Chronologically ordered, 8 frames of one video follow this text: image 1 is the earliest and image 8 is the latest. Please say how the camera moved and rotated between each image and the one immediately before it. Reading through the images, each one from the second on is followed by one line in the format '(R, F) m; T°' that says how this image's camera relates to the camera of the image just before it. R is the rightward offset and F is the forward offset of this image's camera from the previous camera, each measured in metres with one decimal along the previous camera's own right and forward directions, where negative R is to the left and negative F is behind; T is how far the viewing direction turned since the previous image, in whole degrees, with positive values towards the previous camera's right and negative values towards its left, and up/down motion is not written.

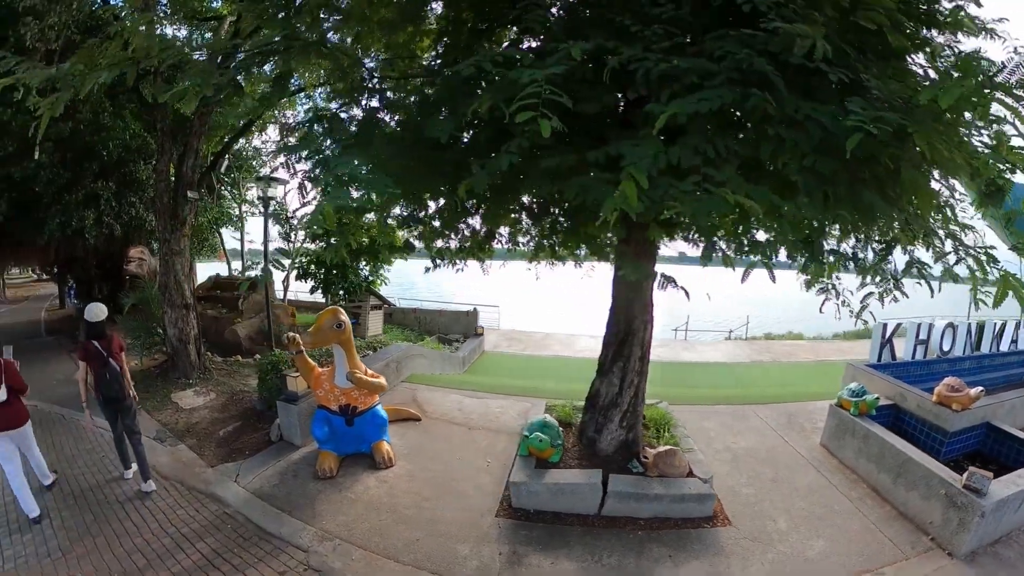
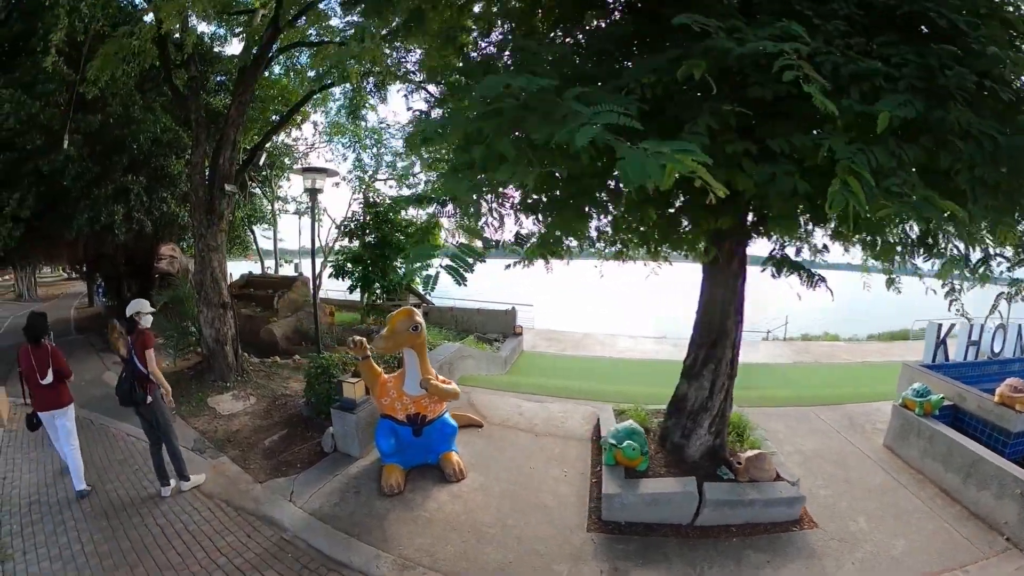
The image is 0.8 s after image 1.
(-1.7, +0.3) m; 0°
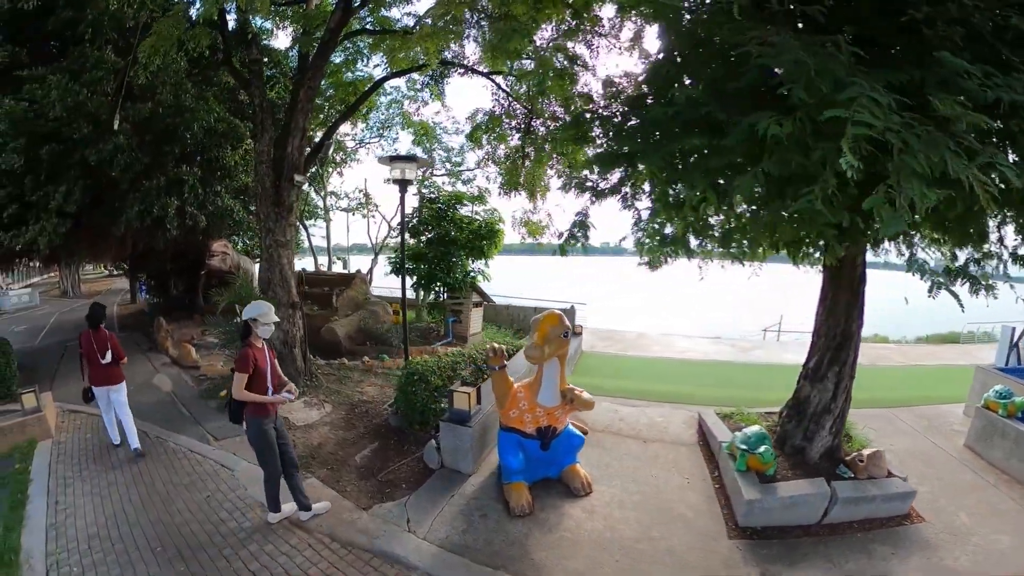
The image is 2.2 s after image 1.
(-2.6, +0.3) m; +1°
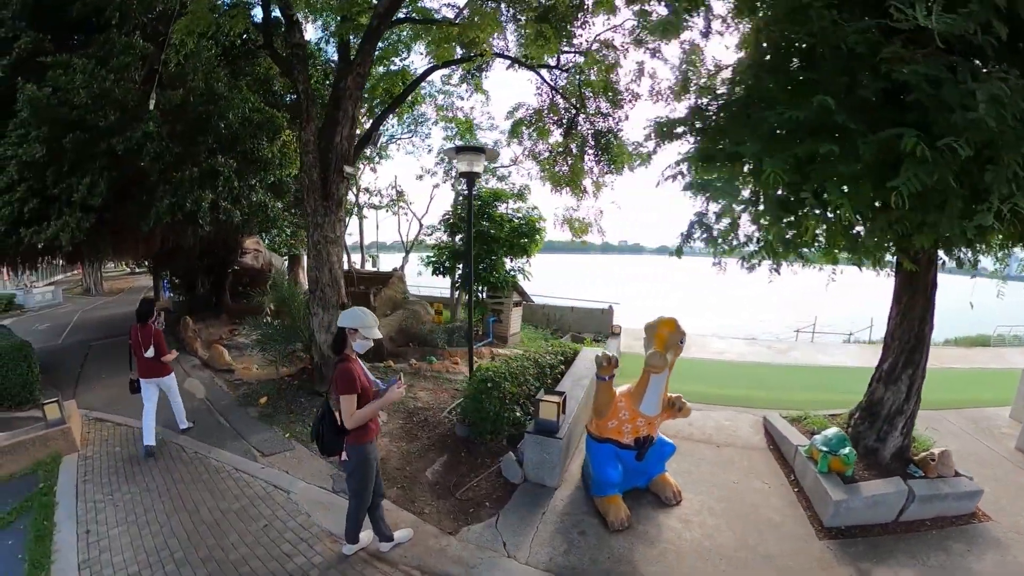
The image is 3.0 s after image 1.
(-1.7, +0.2) m; +1°
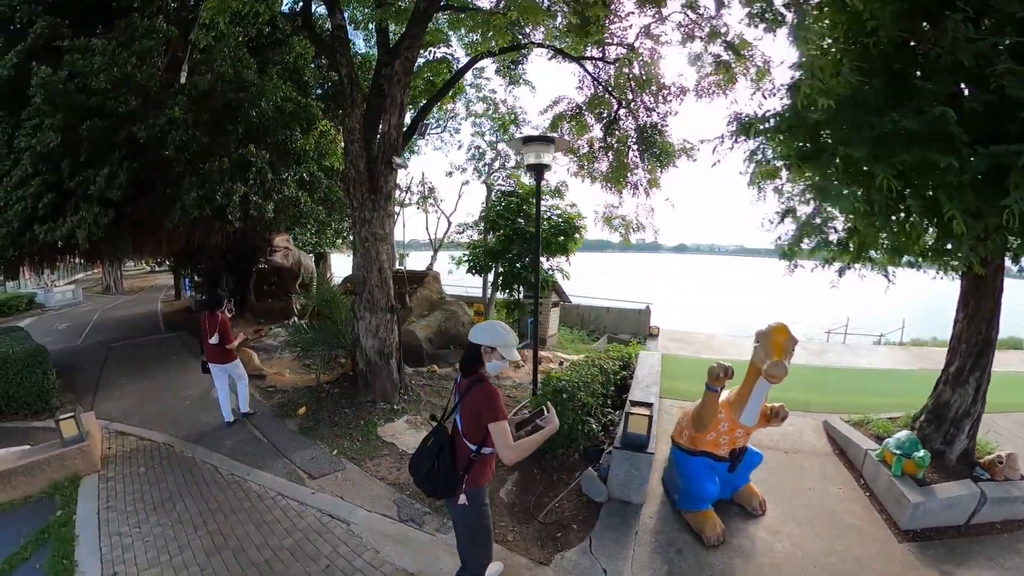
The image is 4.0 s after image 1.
(-1.5, +0.3) m; +1°
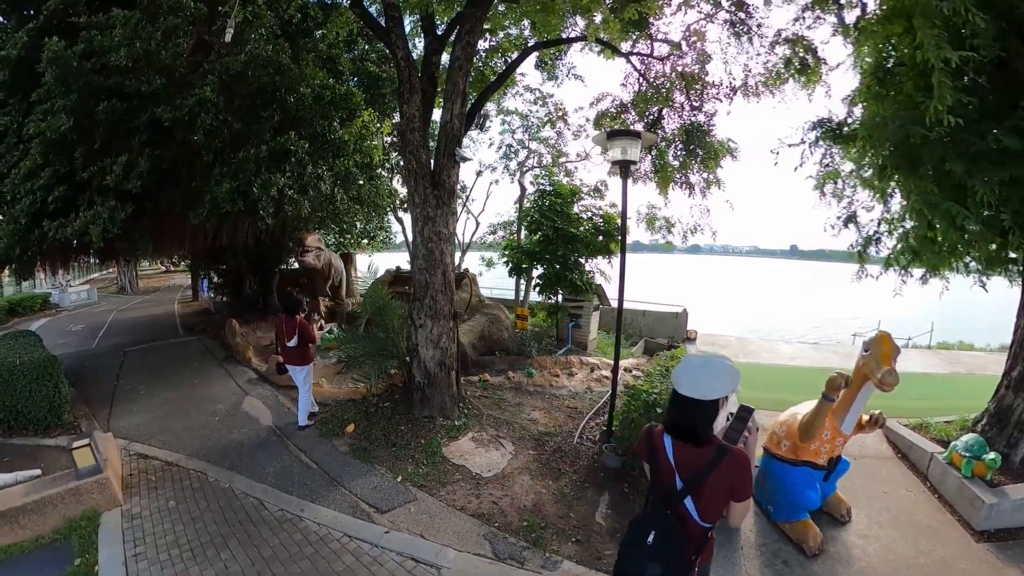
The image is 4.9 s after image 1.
(-1.6, +0.3) m; +1°
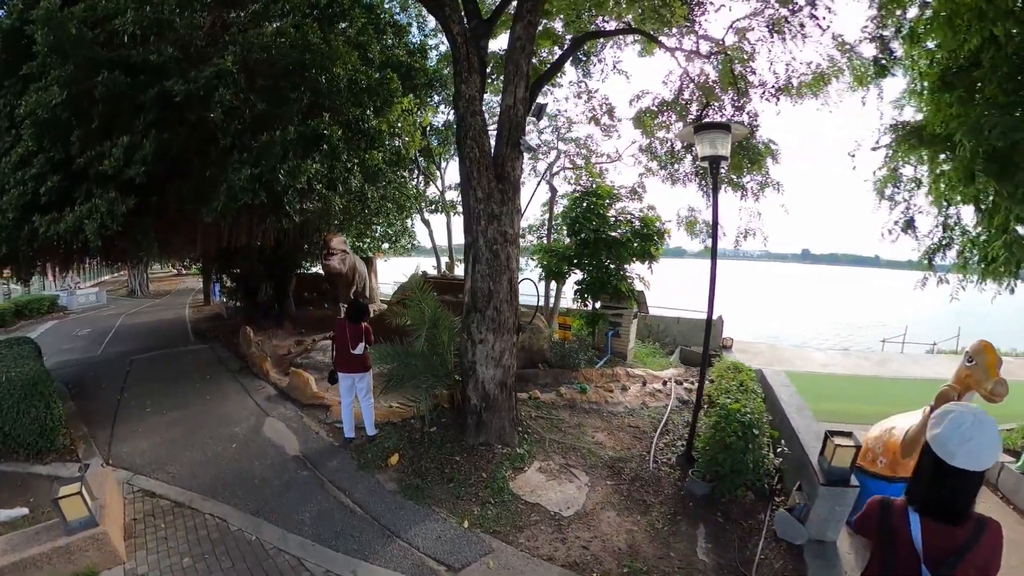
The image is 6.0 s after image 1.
(-1.4, +0.5) m; +1°
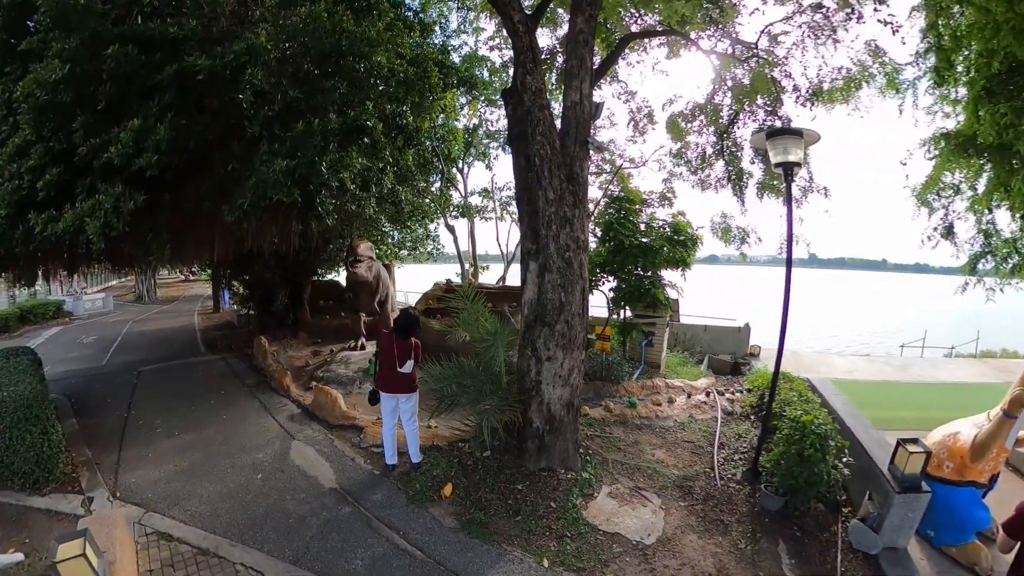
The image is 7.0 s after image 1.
(-1.1, +0.3) m; +1°
